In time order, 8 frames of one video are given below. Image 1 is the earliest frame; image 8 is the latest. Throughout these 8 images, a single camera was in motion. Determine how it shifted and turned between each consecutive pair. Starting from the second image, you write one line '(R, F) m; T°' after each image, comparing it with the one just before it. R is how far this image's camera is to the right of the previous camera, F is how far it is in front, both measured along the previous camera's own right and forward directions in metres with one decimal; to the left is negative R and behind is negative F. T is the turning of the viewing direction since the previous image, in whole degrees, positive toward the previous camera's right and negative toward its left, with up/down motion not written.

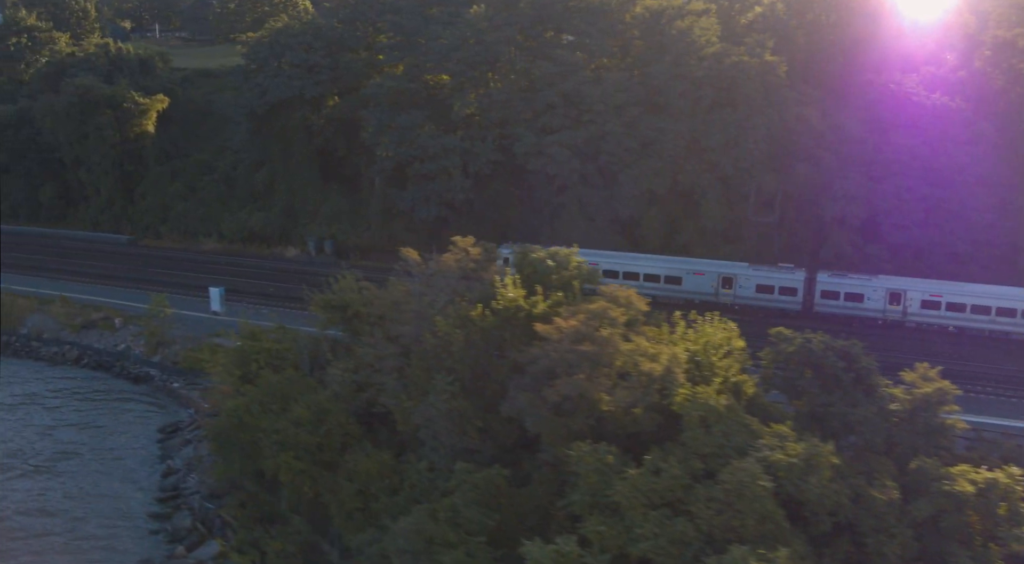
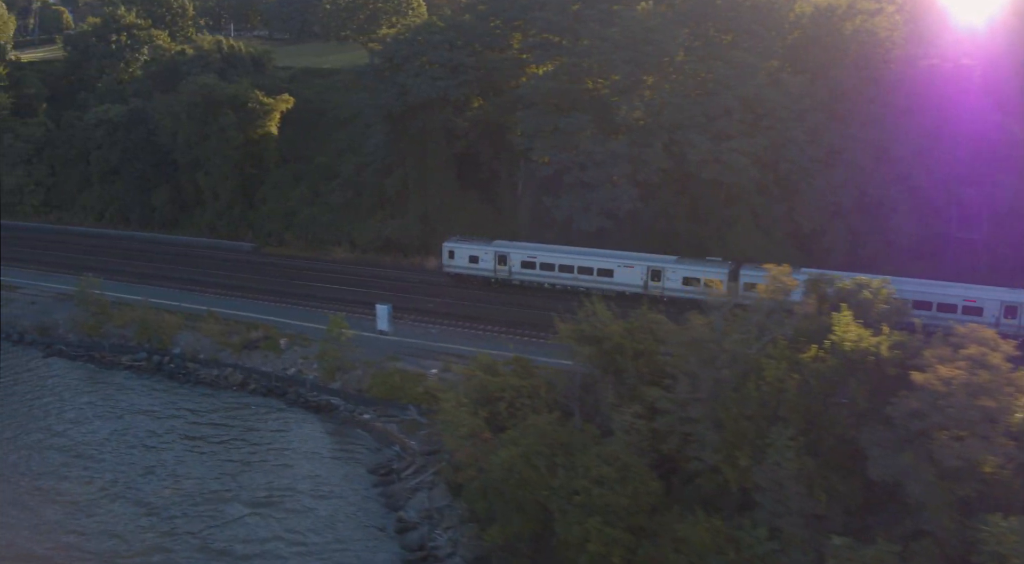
(-4.9, +2.1) m; 0°
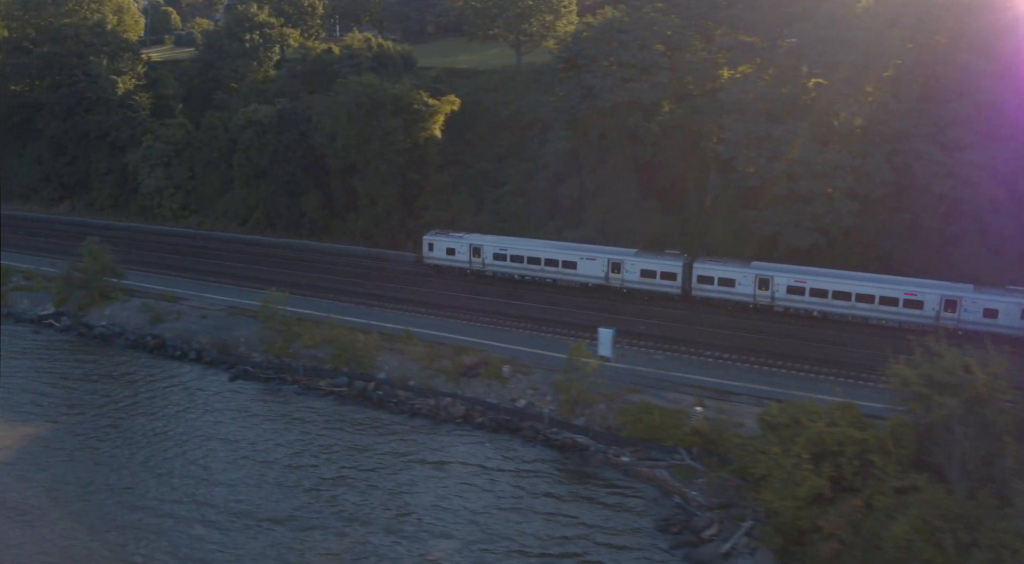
(-4.8, +1.9) m; -2°
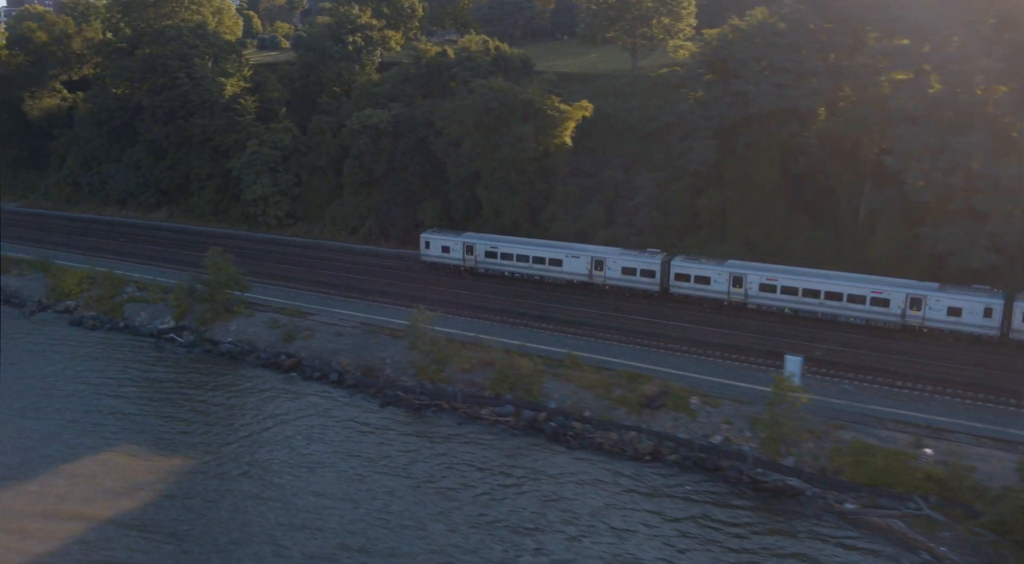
(-3.3, +1.5) m; -2°
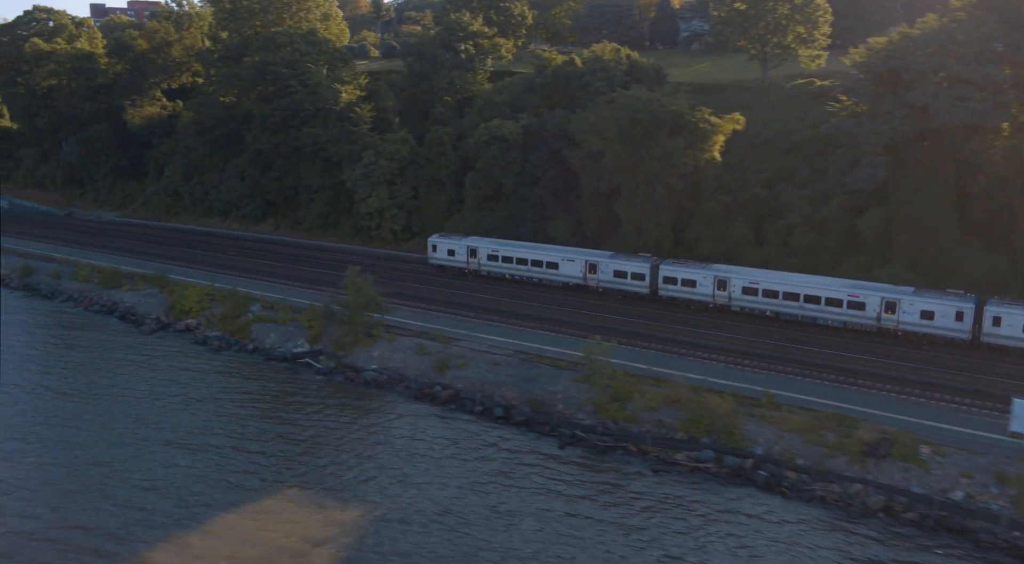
(-3.1, +1.6) m; -2°
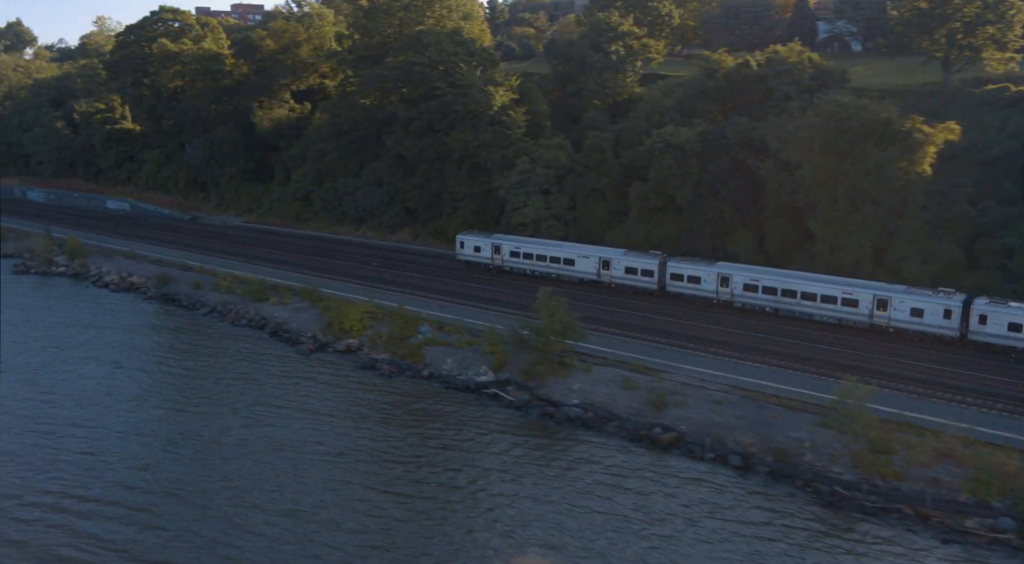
(-3.4, +1.9) m; -4°
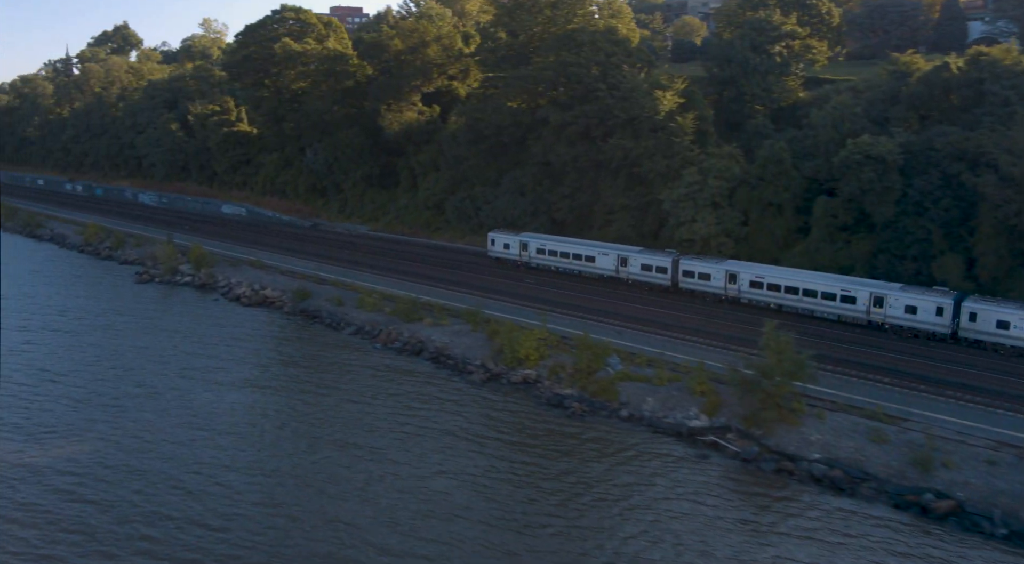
(-3.1, +2.1) m; -4°
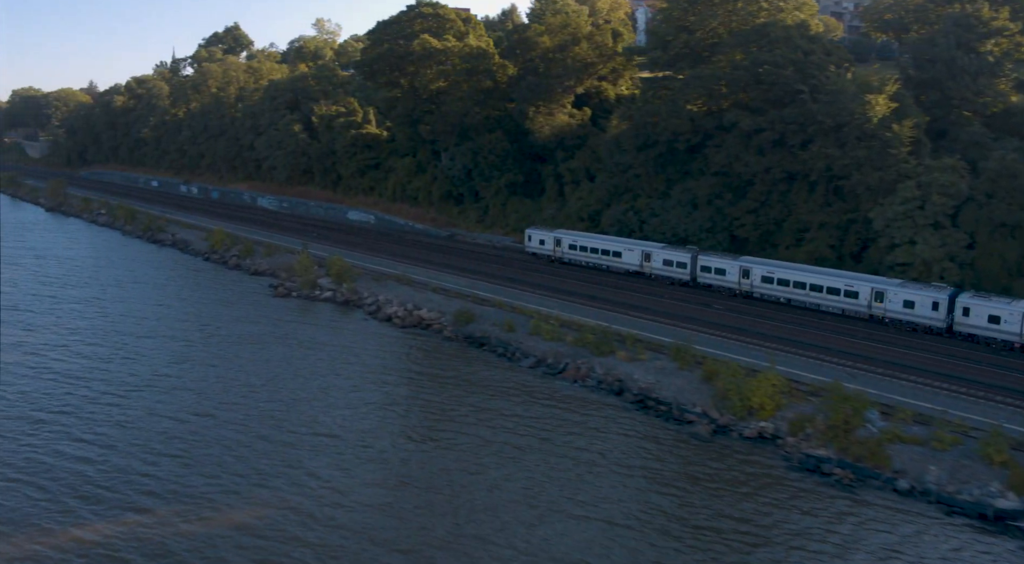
(-3.2, +2.4) m; -4°
